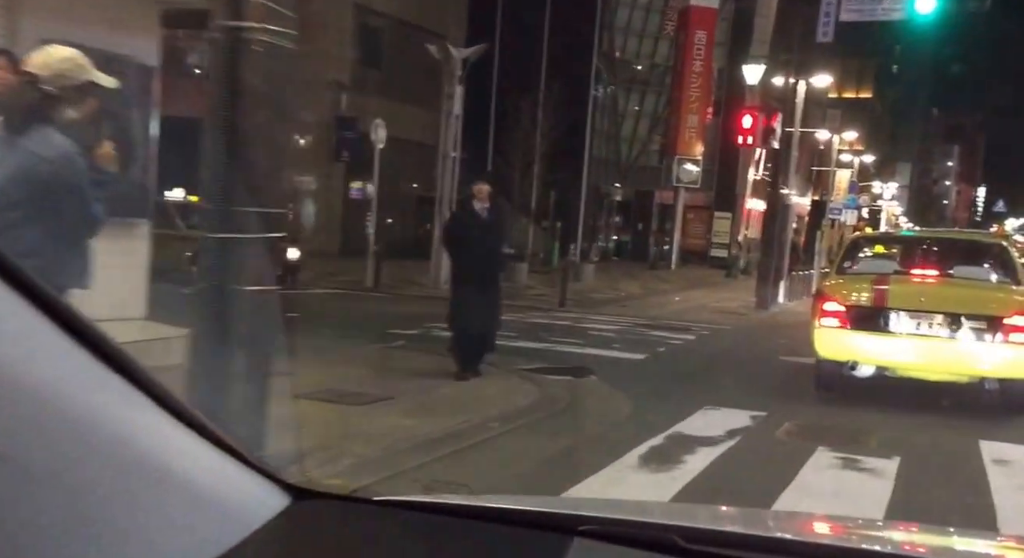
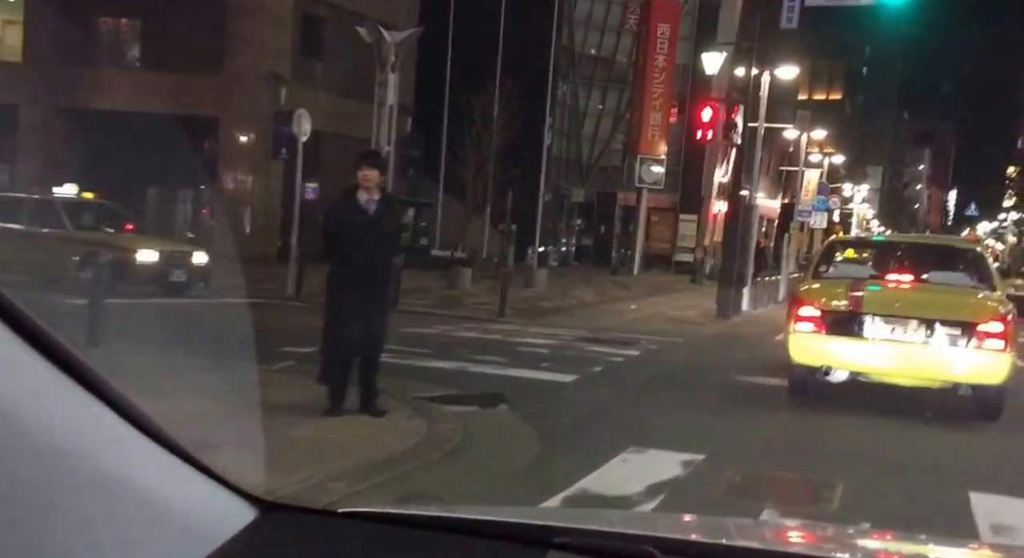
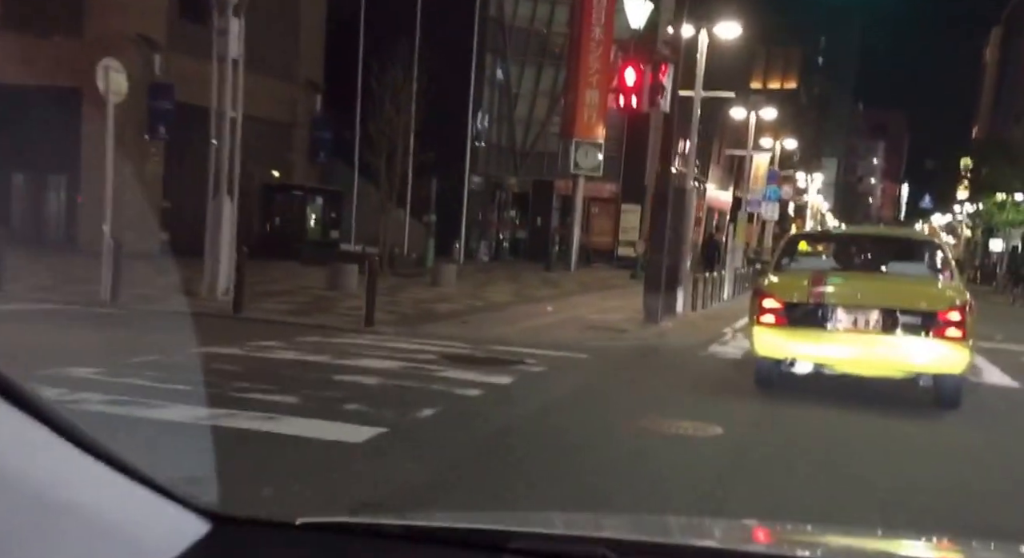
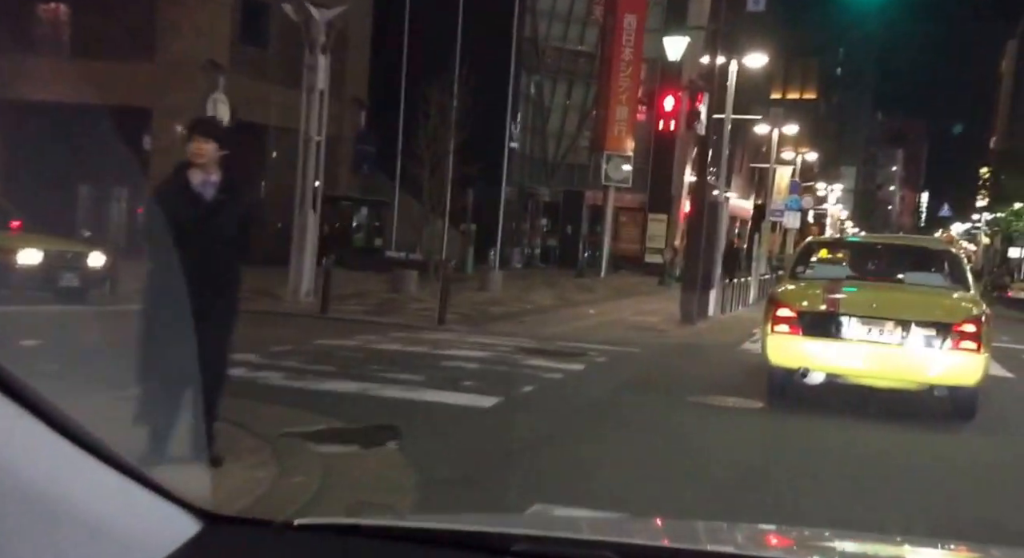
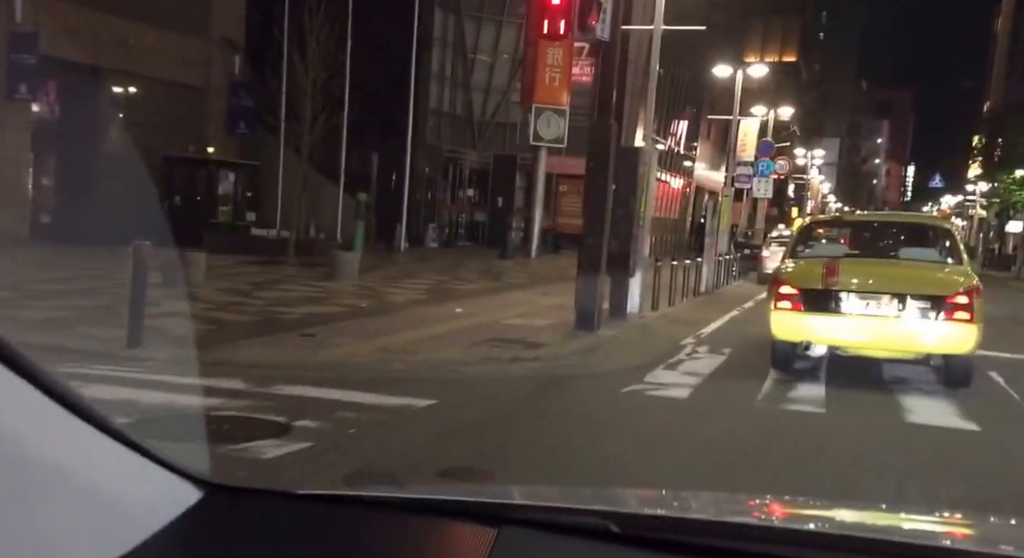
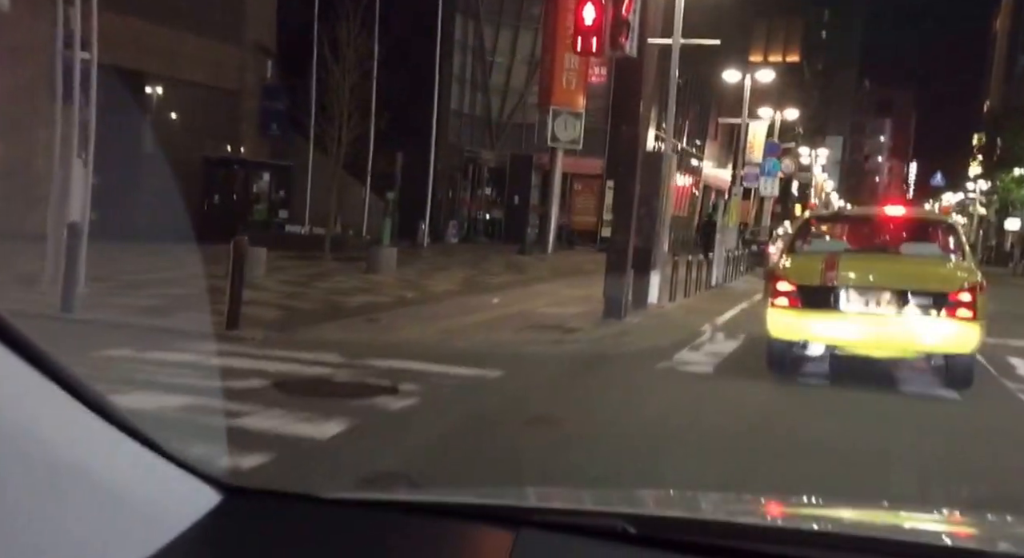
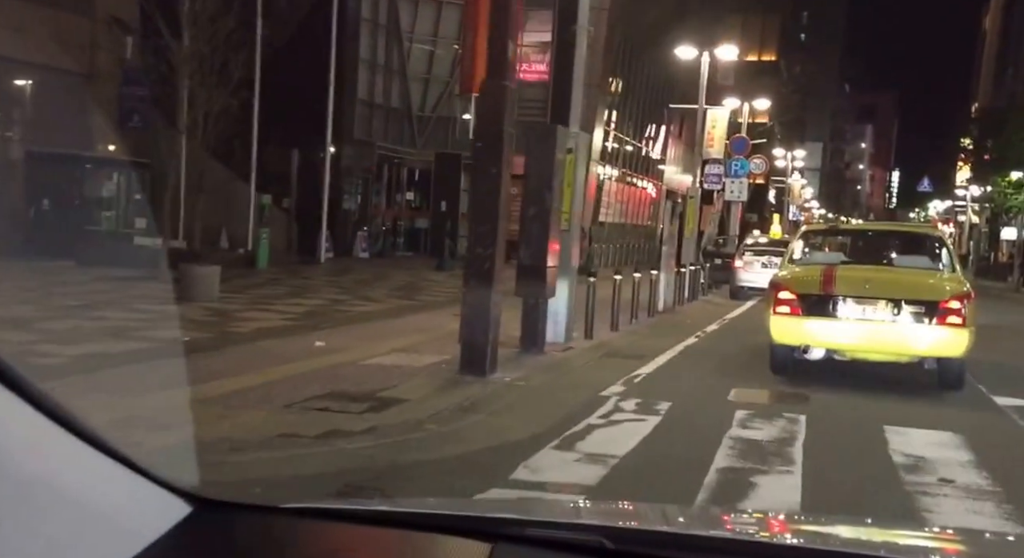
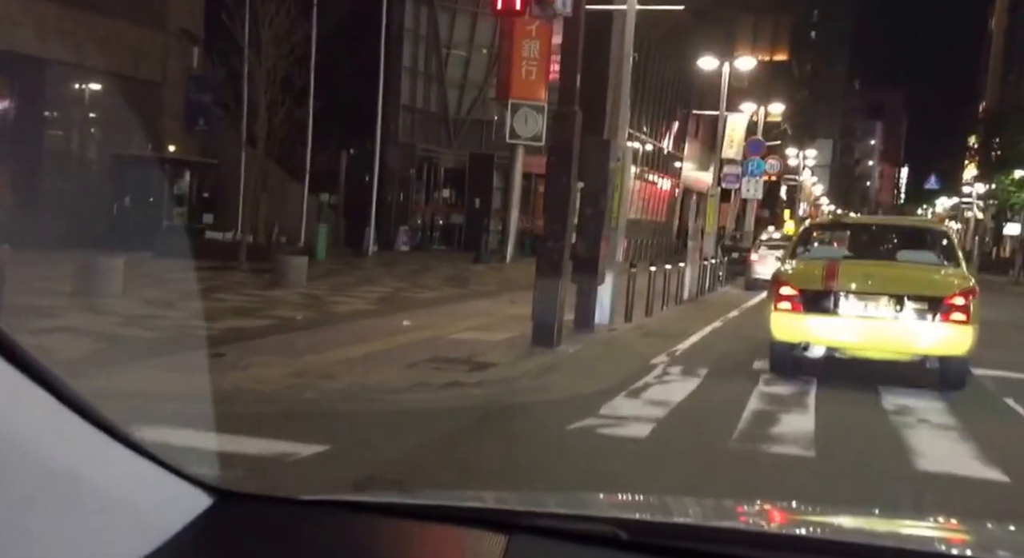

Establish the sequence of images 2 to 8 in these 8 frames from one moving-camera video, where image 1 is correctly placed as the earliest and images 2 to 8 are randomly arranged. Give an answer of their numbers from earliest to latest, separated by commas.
2, 4, 3, 6, 5, 8, 7
